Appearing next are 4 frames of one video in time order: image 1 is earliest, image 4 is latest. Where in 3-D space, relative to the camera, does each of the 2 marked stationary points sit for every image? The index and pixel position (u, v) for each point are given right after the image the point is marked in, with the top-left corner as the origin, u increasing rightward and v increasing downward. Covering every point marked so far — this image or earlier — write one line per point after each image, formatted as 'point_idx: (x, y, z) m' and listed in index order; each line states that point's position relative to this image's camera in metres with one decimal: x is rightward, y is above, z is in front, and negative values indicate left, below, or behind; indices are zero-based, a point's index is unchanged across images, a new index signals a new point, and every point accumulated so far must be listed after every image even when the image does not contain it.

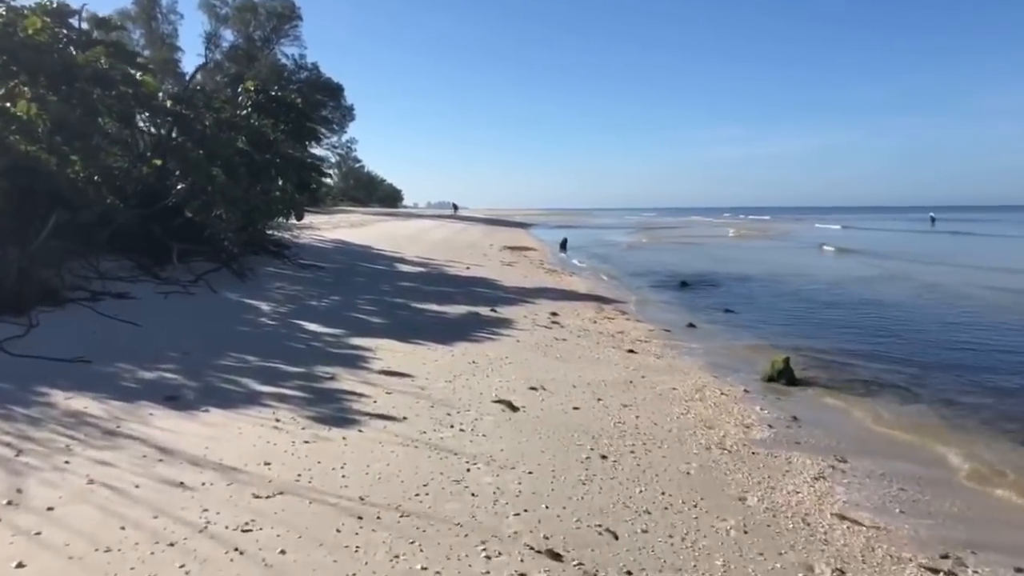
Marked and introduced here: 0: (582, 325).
0: (+1.1, -0.6, +12.2) m
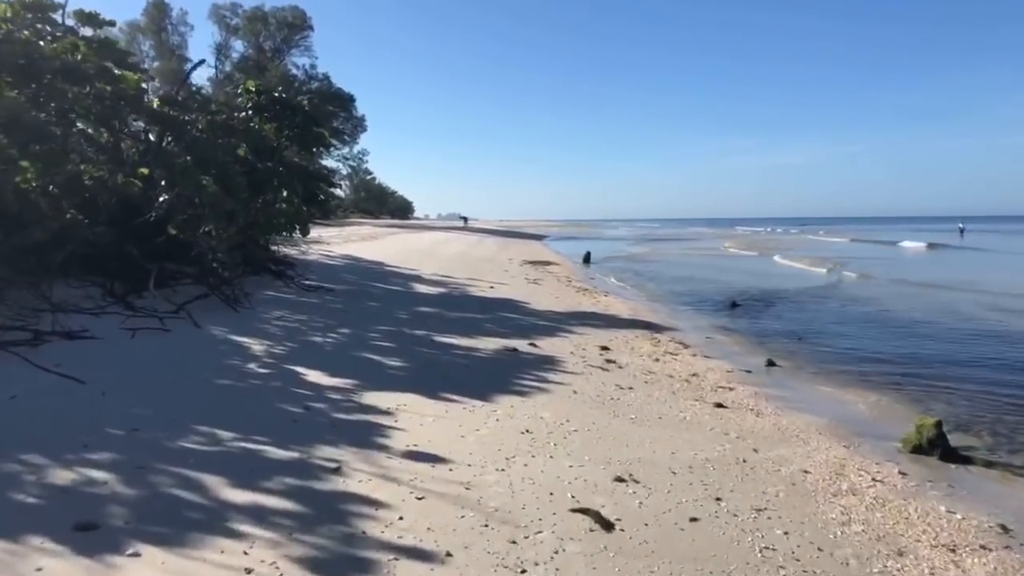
0: (+1.7, -1.0, +10.0) m
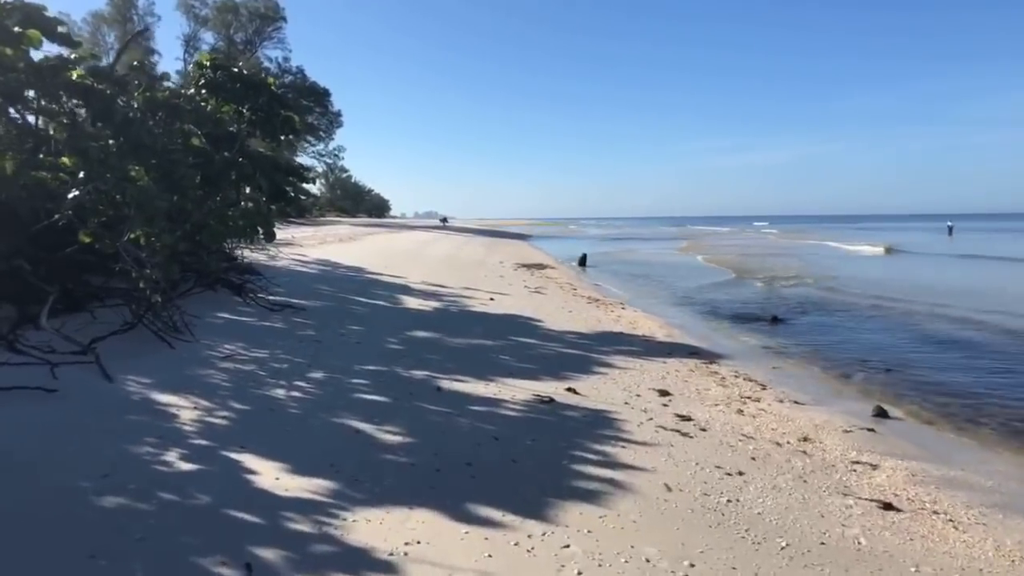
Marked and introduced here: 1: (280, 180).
0: (+2.0, -1.3, +7.2) m
1: (-4.7, +2.2, +16.0) m
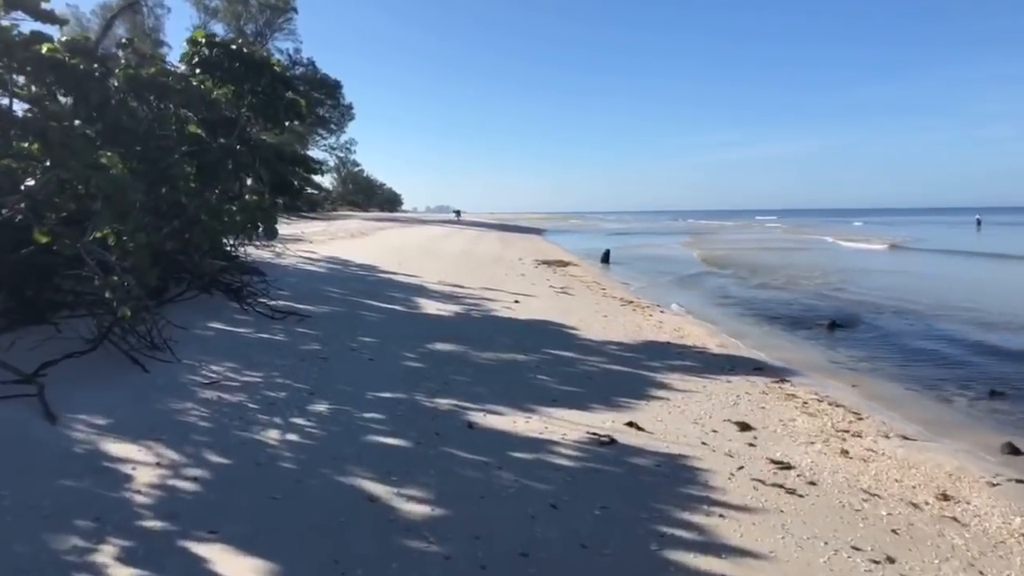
0: (+2.4, -1.4, +5.7) m
1: (-4.1, +2.1, +14.5) m
